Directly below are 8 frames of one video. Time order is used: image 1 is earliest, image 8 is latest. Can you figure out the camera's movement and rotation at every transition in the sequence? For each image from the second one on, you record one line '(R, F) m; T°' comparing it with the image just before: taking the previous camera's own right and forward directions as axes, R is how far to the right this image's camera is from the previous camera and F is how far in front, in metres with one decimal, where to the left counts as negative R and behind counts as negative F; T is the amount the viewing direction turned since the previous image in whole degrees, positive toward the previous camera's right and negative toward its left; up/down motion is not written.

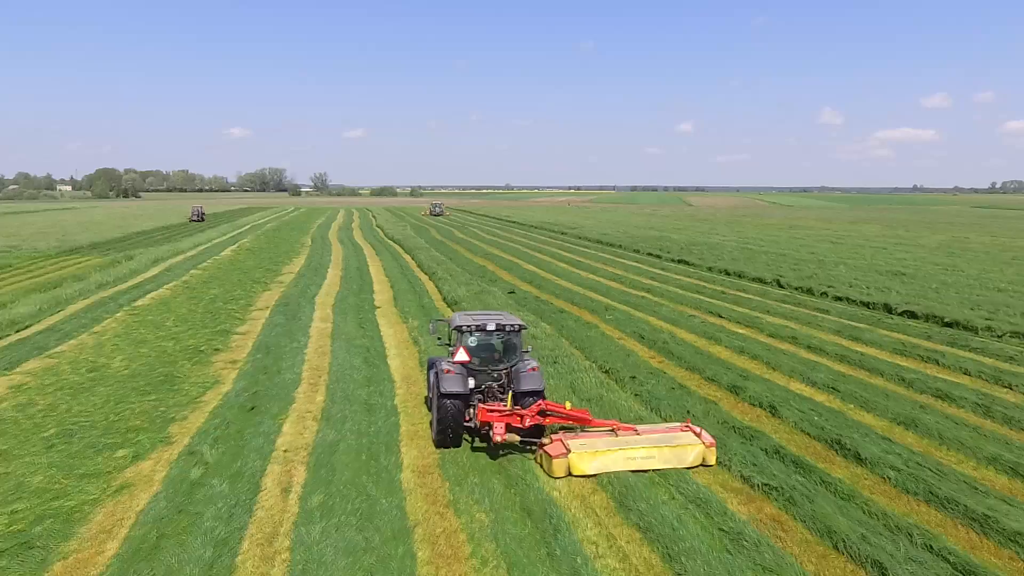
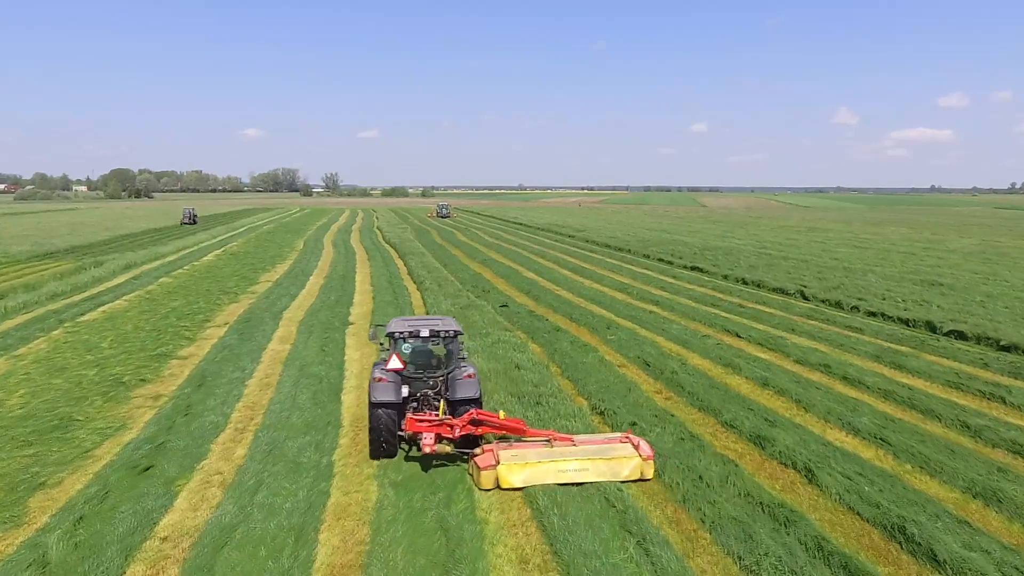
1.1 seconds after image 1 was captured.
(+0.6, +2.4) m; -1°
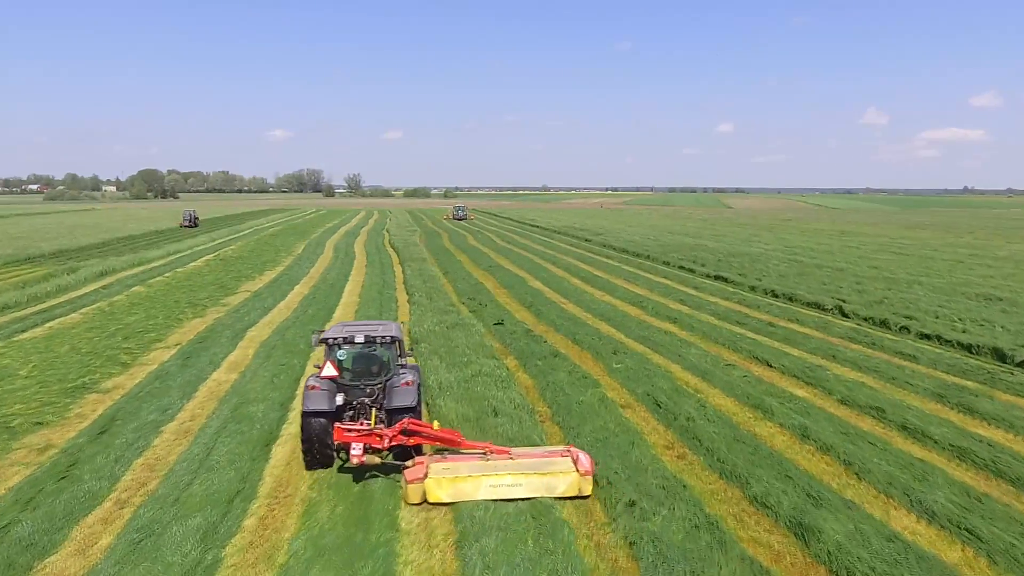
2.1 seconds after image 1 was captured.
(+0.7, +2.5) m; -2°
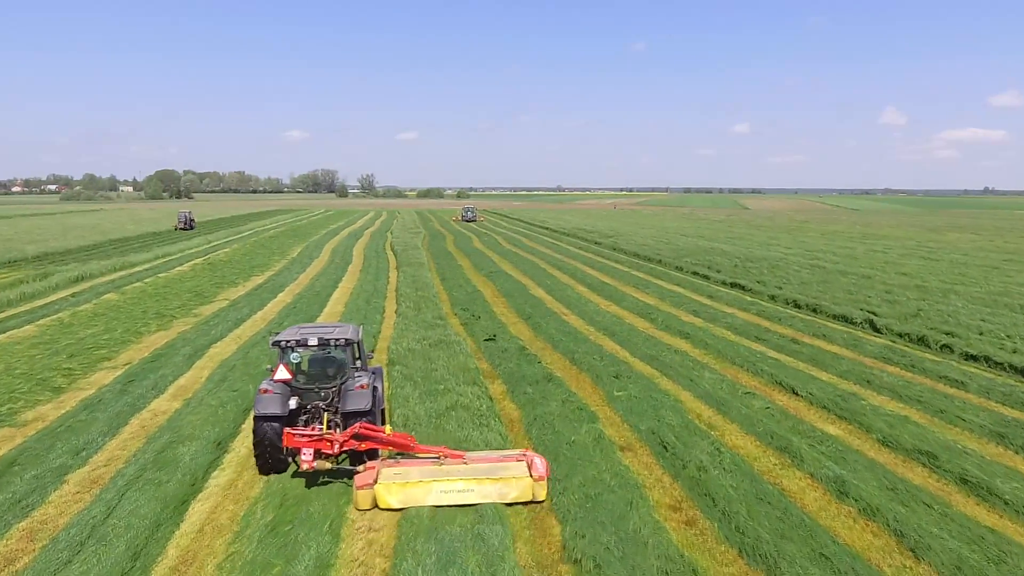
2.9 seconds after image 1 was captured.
(+0.5, +1.8) m; -1°
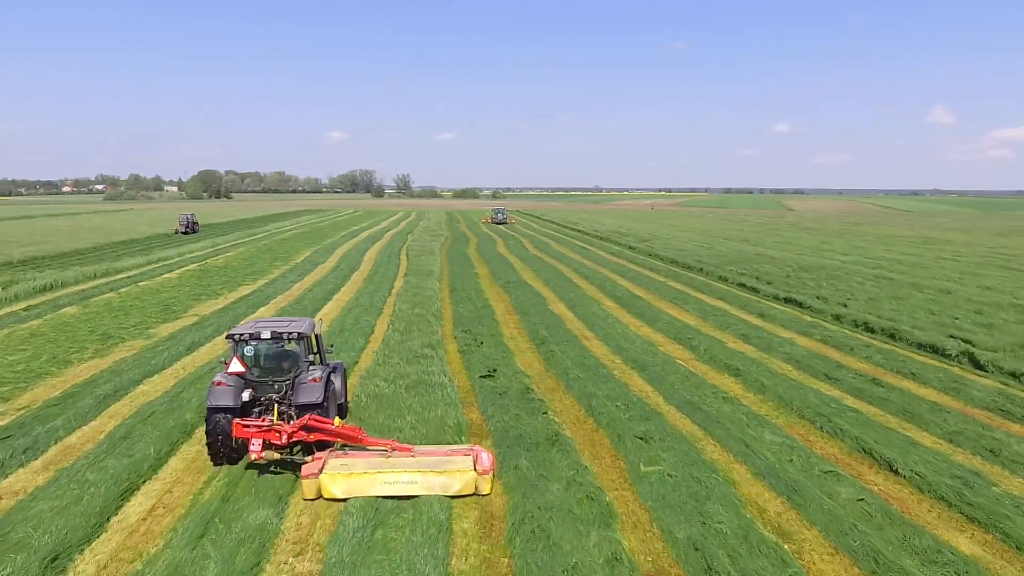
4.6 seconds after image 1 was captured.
(+0.6, +3.3) m; -3°
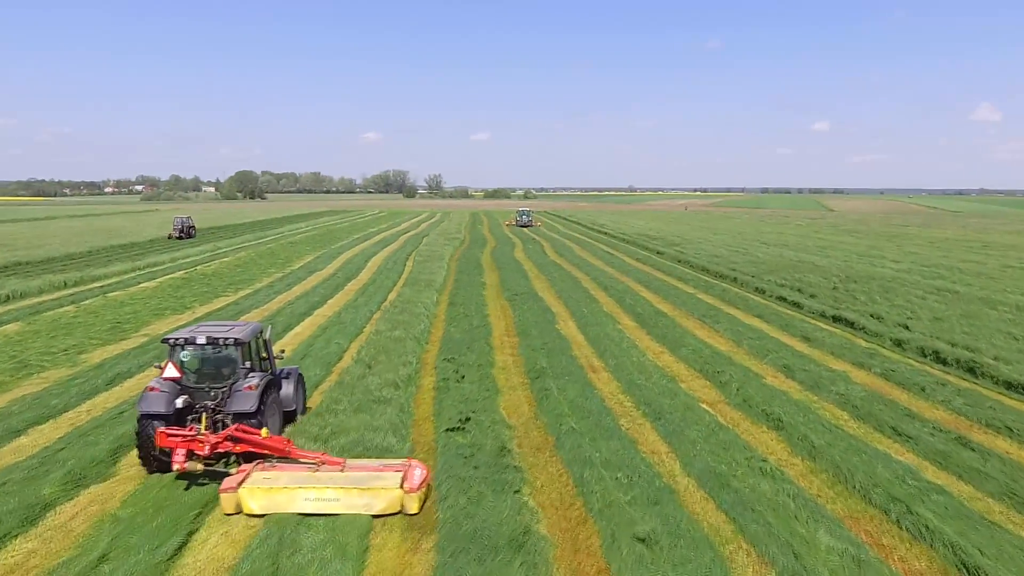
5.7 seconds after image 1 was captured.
(+0.8, +2.8) m; -3°
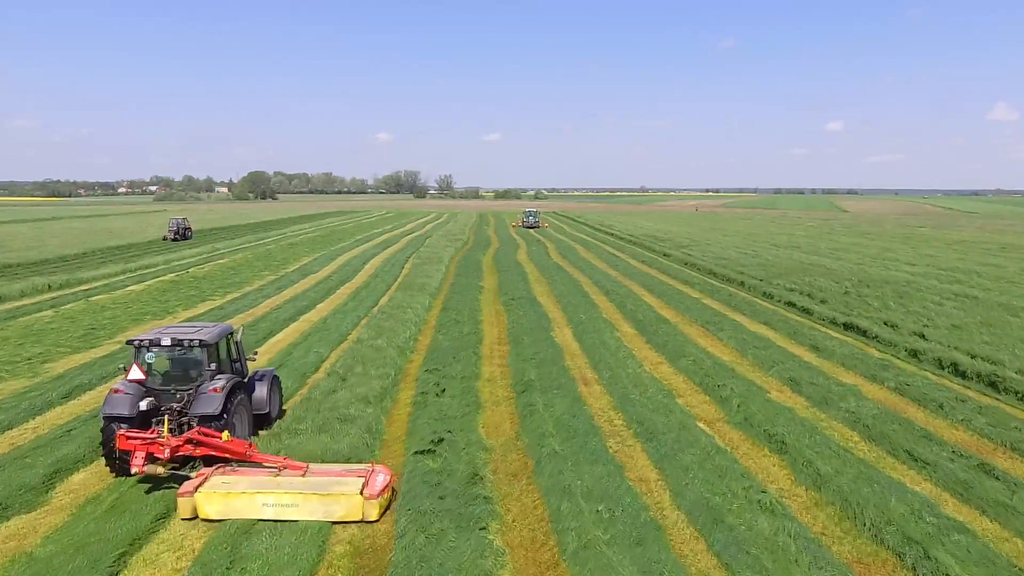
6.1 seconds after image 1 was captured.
(+0.5, +0.9) m; -1°
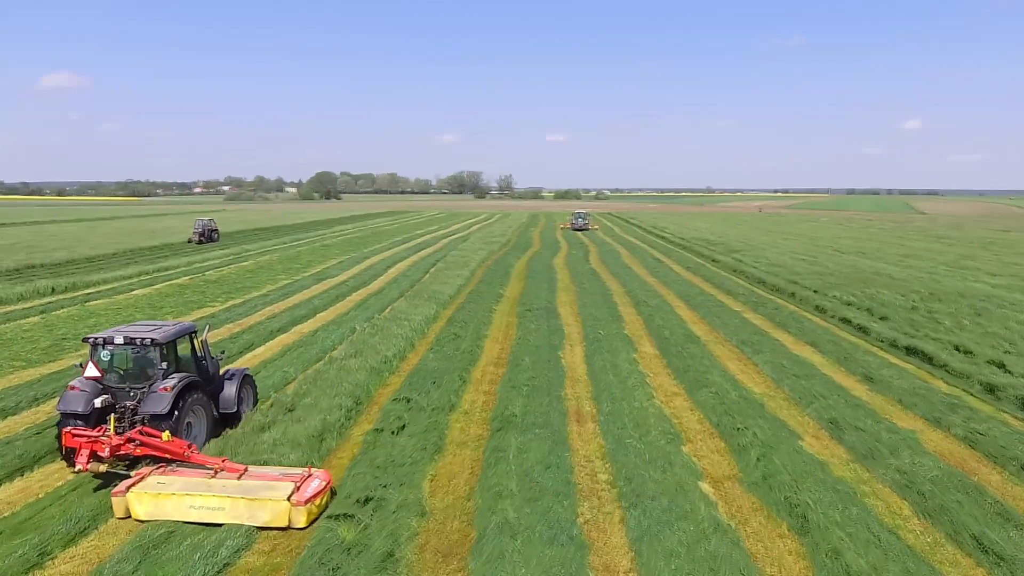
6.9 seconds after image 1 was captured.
(+1.2, +2.1) m; -5°
